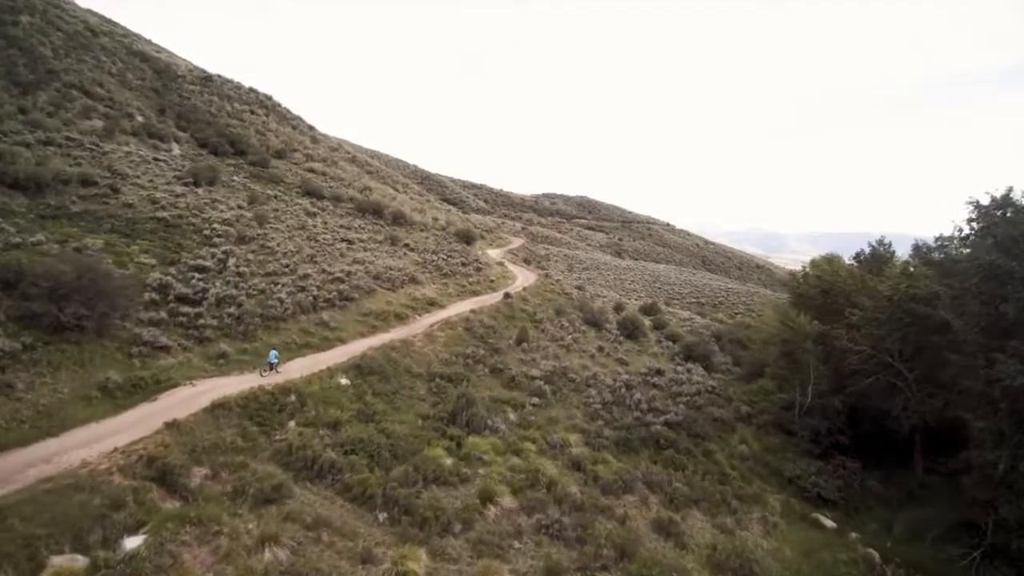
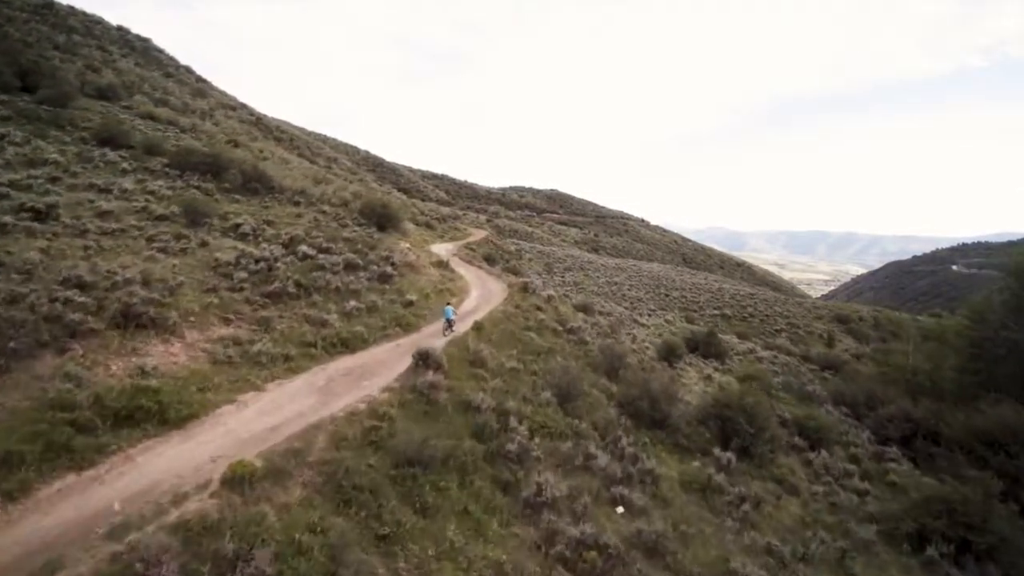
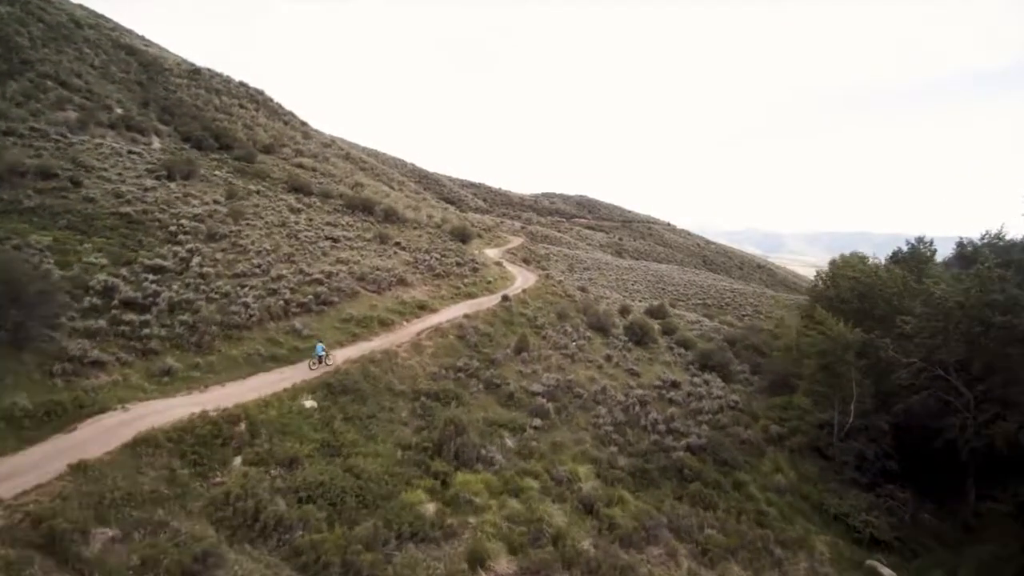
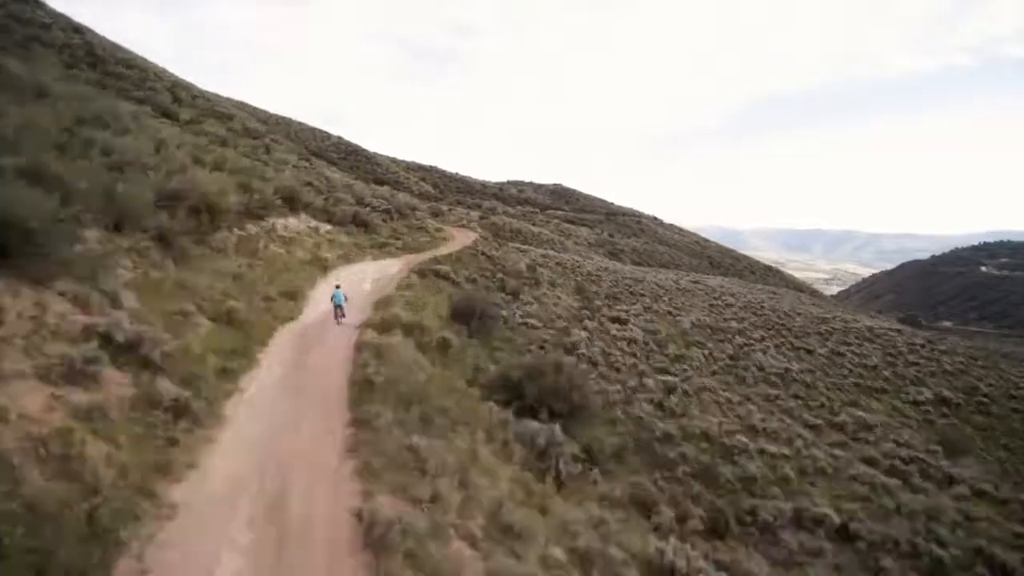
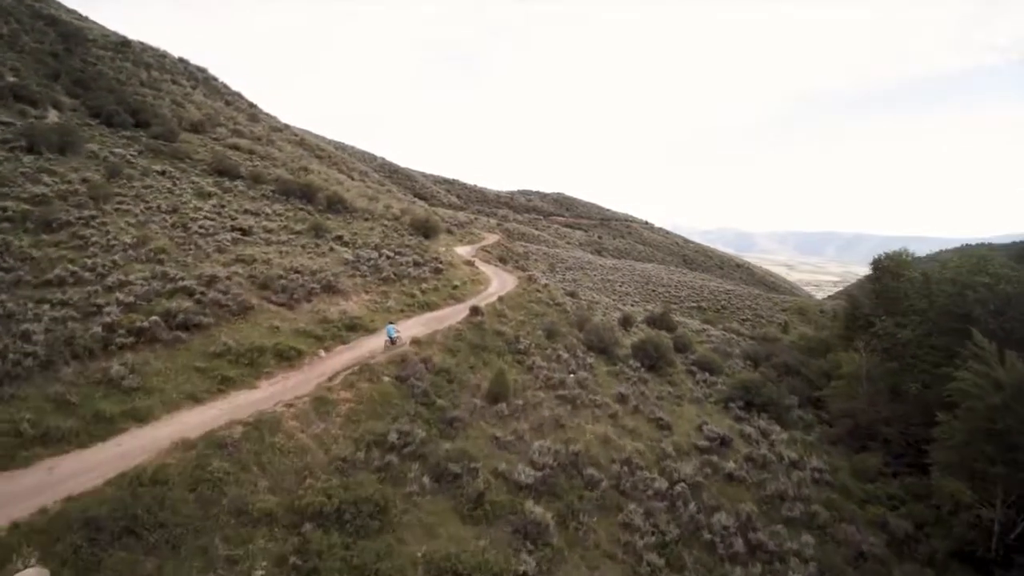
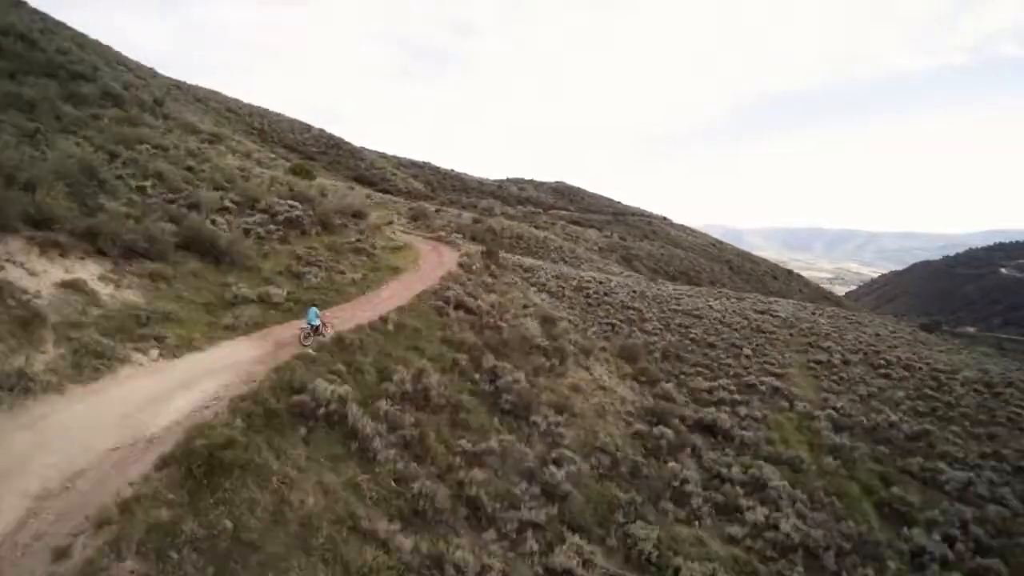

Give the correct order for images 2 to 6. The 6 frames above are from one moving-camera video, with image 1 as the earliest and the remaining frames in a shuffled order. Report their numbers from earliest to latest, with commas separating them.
3, 5, 2, 4, 6
